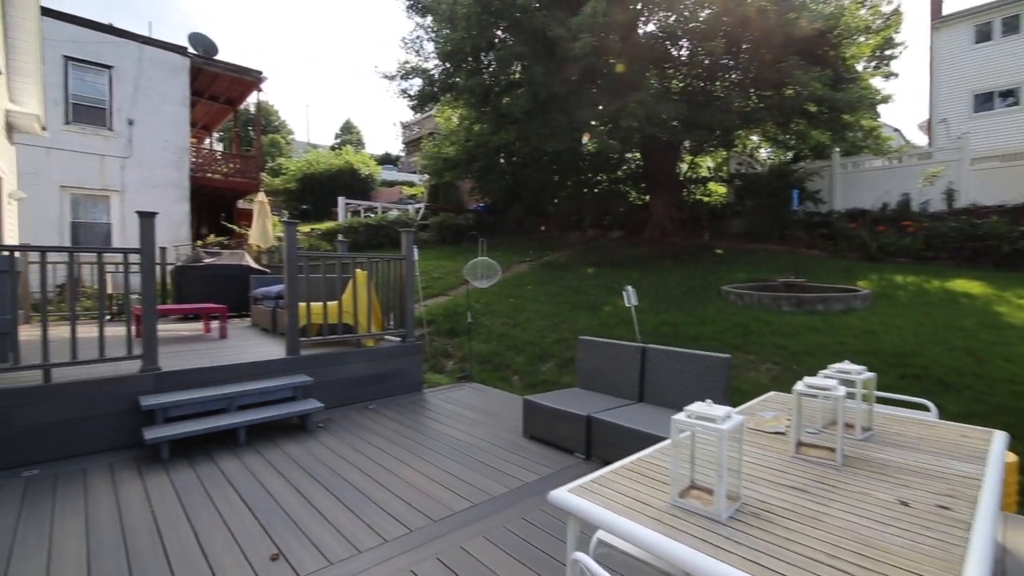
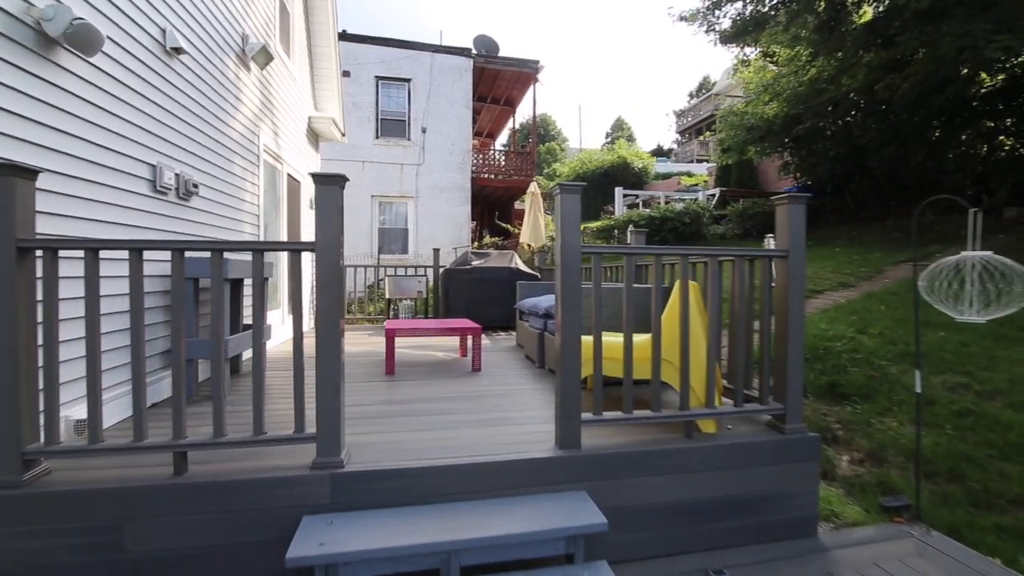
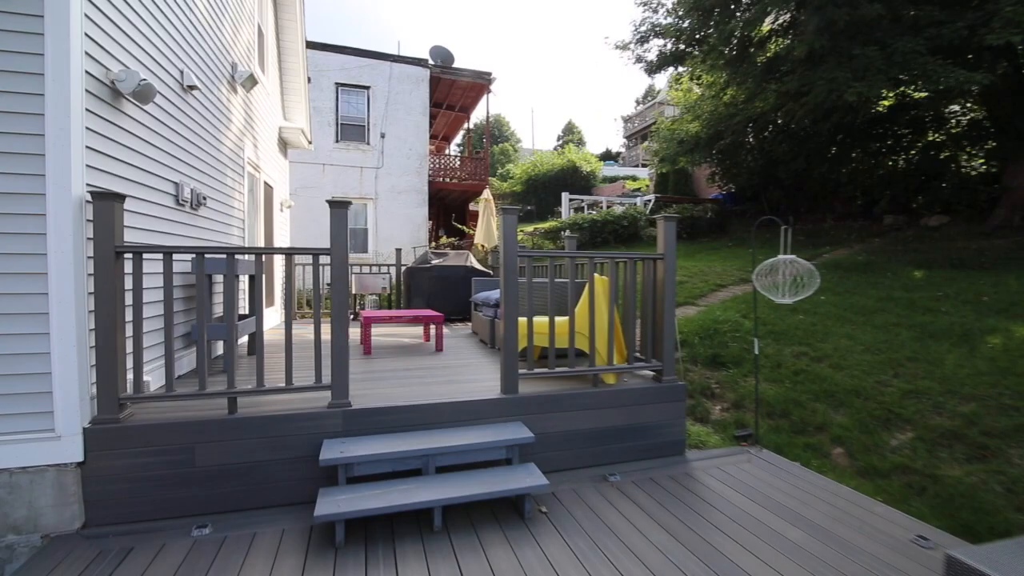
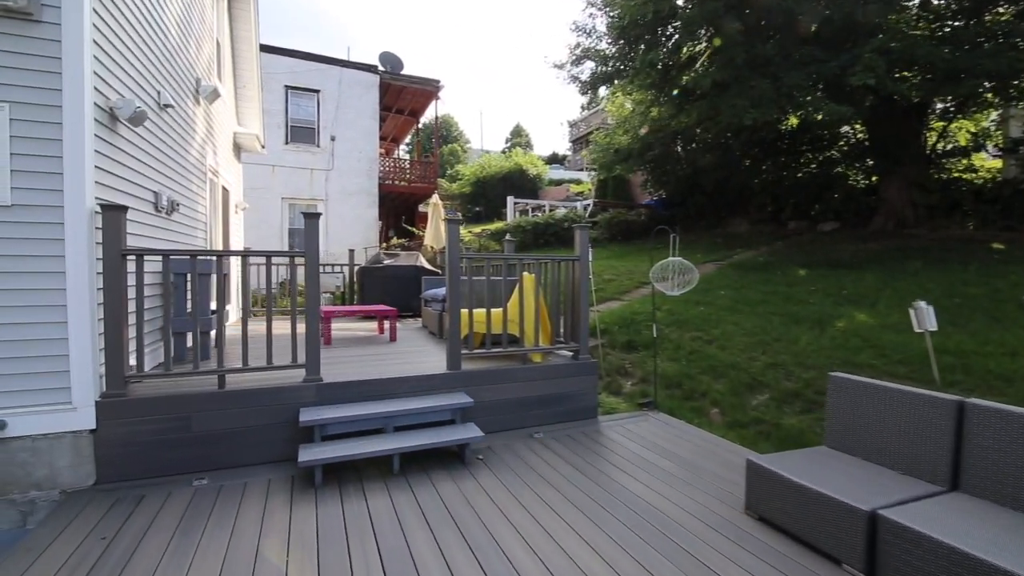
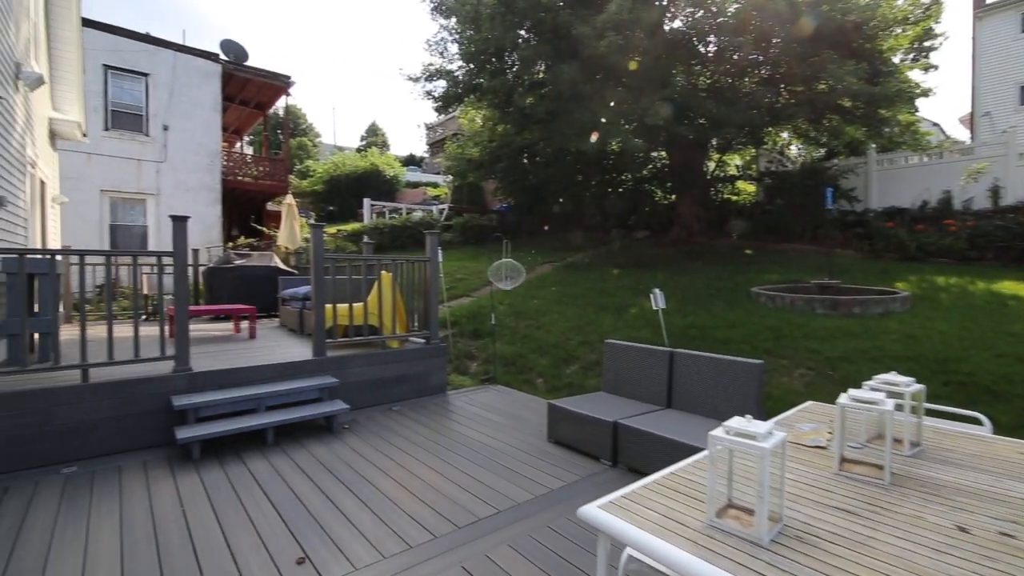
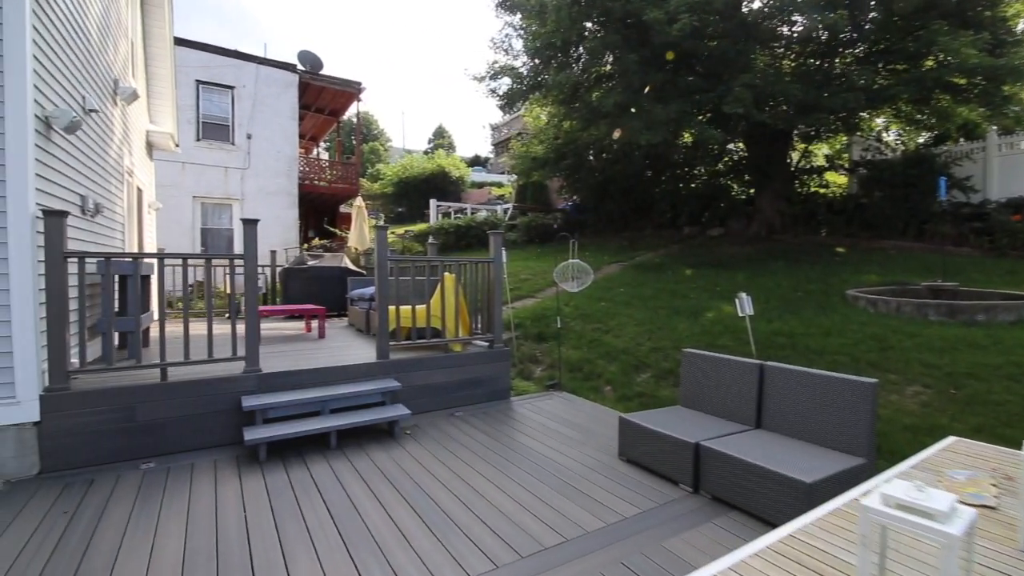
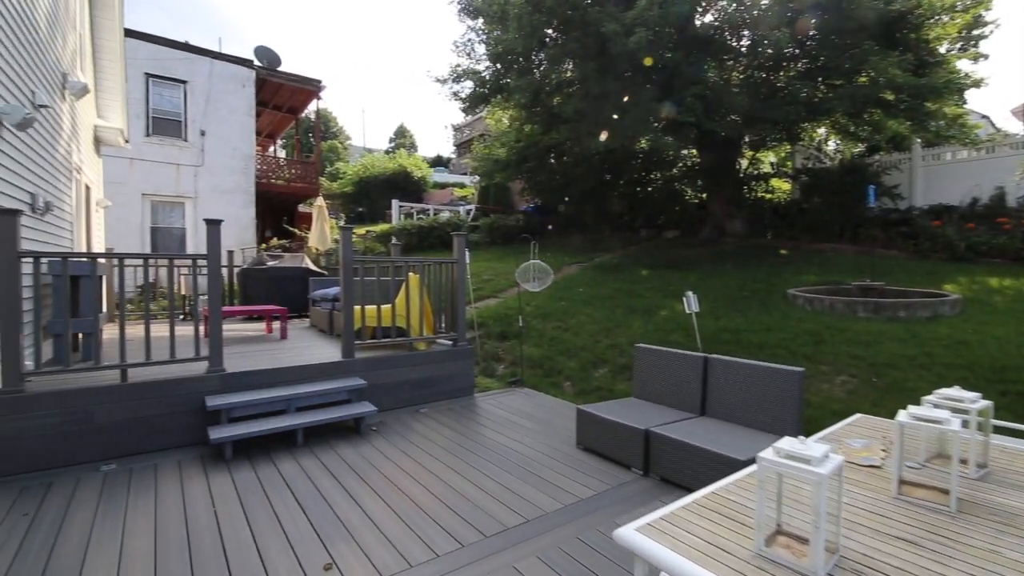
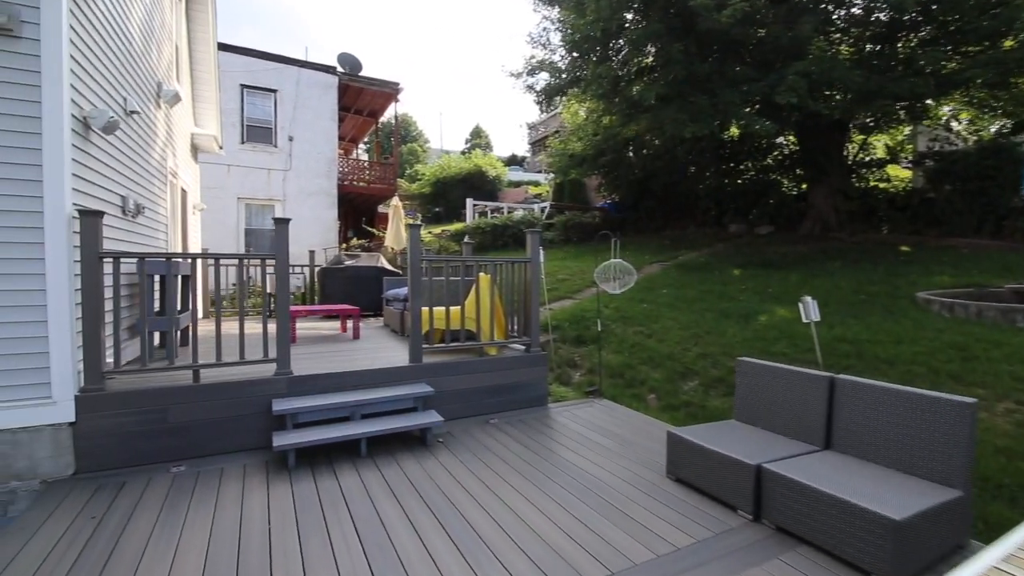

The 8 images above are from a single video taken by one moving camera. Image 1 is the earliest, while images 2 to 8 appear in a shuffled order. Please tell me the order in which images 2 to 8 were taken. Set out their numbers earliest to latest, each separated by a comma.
5, 7, 6, 8, 4, 3, 2
